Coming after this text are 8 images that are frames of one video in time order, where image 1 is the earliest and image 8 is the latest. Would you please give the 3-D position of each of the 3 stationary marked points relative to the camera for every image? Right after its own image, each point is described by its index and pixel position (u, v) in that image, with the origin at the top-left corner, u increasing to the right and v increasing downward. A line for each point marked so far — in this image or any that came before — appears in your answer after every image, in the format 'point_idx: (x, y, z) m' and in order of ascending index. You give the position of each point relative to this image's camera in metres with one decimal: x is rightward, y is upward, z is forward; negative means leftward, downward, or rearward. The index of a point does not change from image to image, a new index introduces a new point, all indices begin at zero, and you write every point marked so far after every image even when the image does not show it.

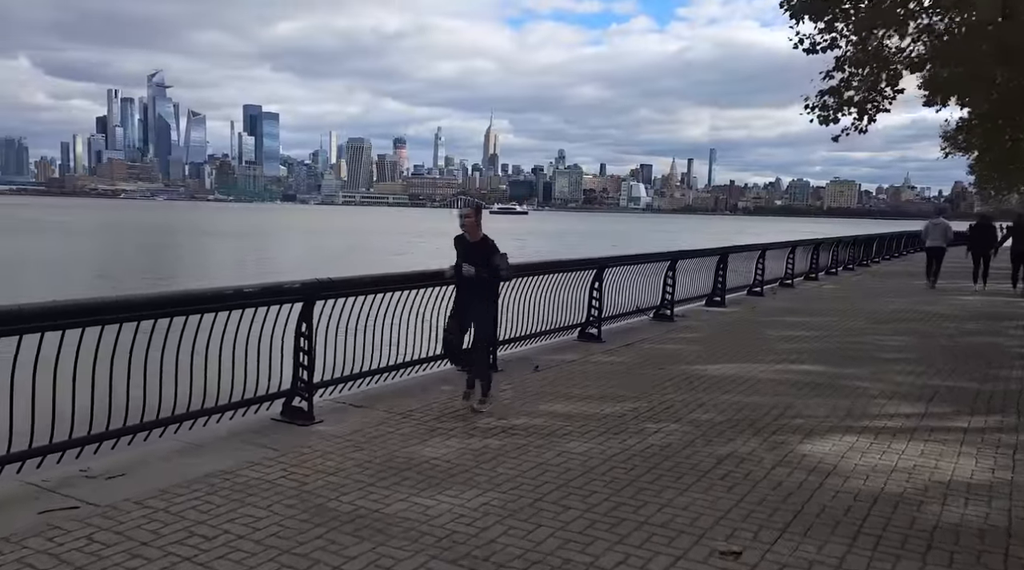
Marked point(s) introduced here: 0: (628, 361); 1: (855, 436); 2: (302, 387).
0: (+0.7, -0.5, +5.6) m
1: (+1.4, -0.6, +3.6) m
2: (-0.9, -0.4, +3.9) m
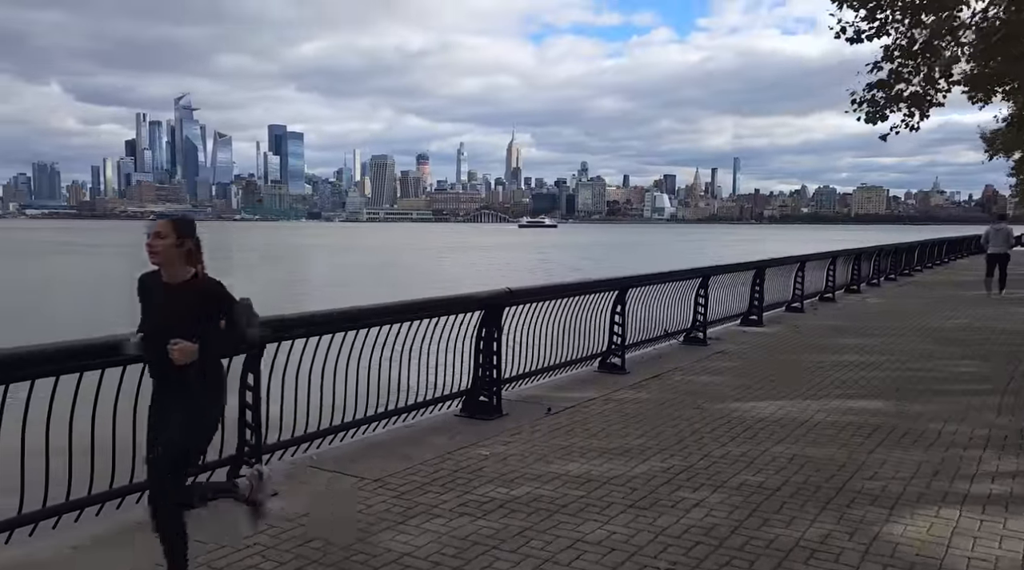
0: (+0.8, -0.6, +4.8) m
1: (+1.4, -0.7, +2.8) m
2: (-0.9, -0.6, +3.1) m
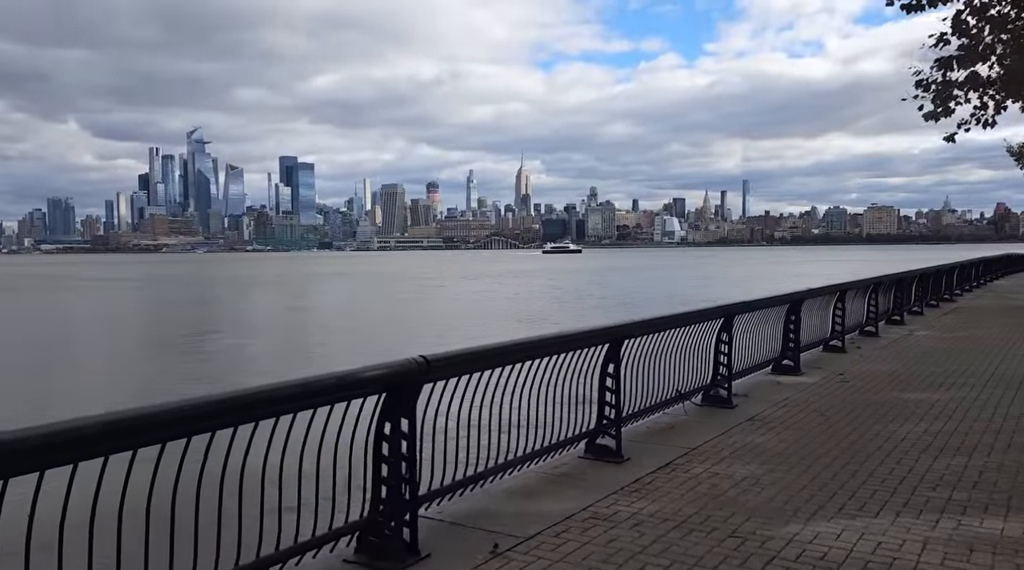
0: (+0.6, -0.8, +3.2) m
1: (+1.1, -0.8, +1.1) m
2: (-1.2, -0.8, +1.5) m
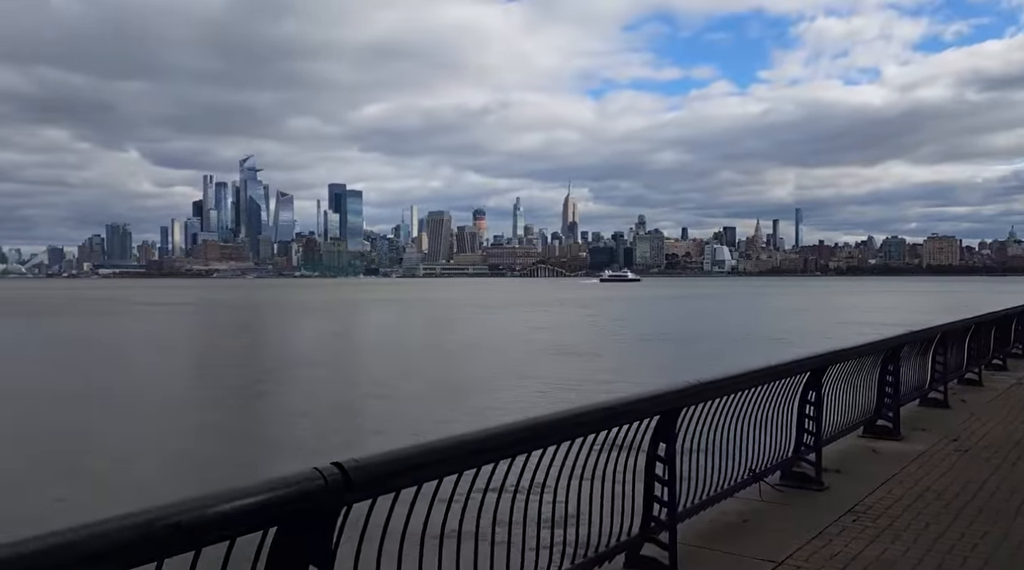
0: (+0.7, -1.0, +1.1) m
1: (+1.2, -1.0, -0.9) m
2: (-1.1, -0.9, -0.5) m
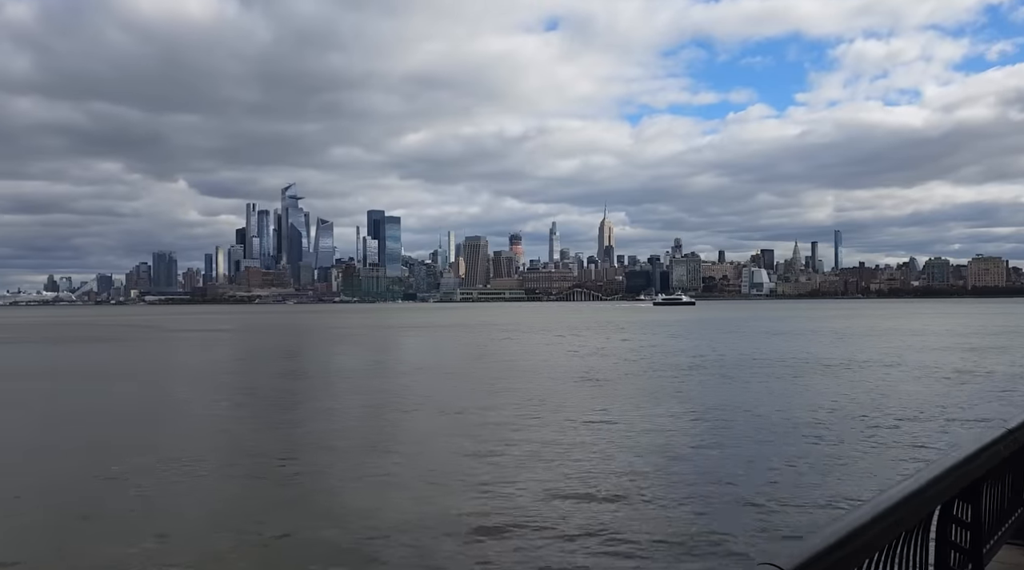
0: (+1.4, -1.1, +2.4) m
1: (+1.8, -1.0, +0.3) m
2: (-0.5, -1.0, +0.9) m
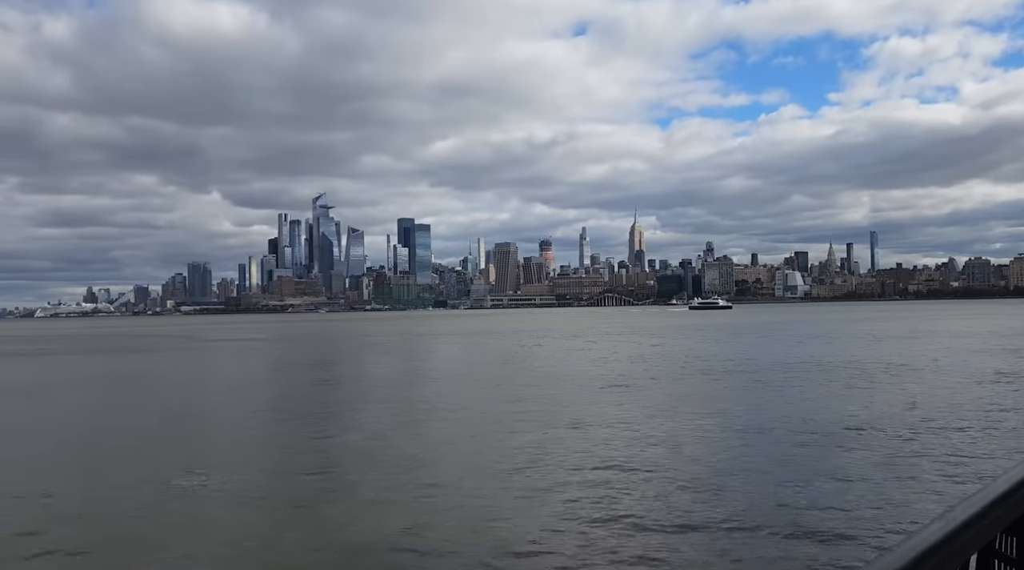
0: (+2.0, -1.1, +1.8) m
1: (+2.3, -1.0, -0.2) m
2: (0.0, -1.0, +0.4) m
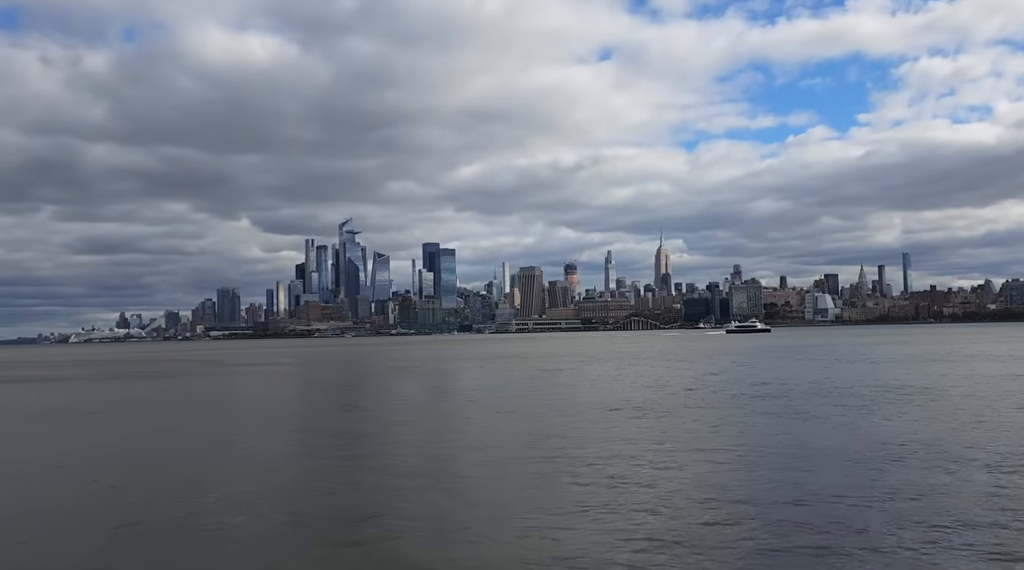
0: (+2.6, -1.2, +0.9) m
1: (+2.8, -1.1, -1.2) m
2: (+0.6, -1.1, -0.5) m
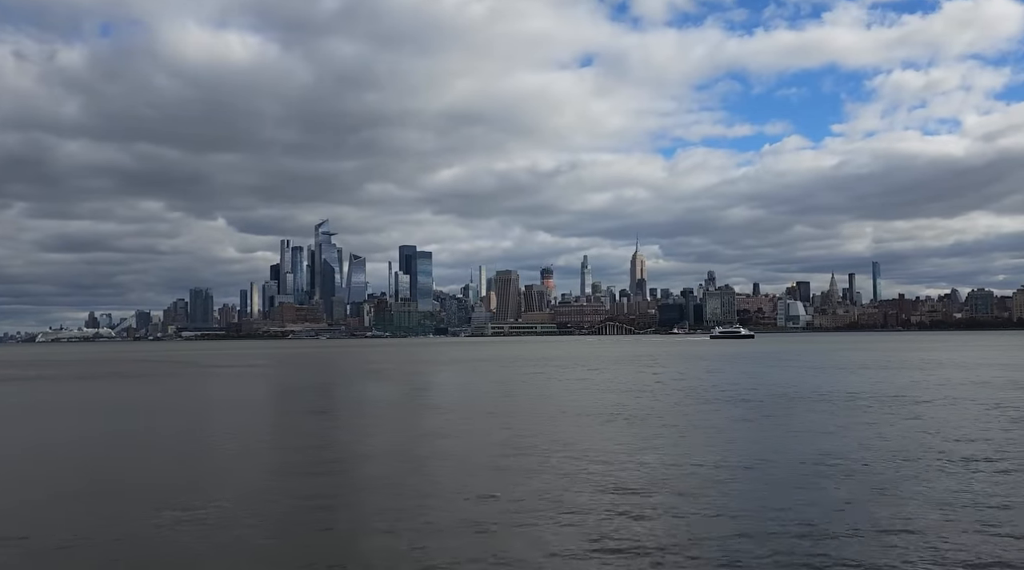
0: (+2.6, -1.2, +1.8) m
1: (+2.9, -1.1, -0.3) m
2: (+0.7, -1.0, +0.4) m
